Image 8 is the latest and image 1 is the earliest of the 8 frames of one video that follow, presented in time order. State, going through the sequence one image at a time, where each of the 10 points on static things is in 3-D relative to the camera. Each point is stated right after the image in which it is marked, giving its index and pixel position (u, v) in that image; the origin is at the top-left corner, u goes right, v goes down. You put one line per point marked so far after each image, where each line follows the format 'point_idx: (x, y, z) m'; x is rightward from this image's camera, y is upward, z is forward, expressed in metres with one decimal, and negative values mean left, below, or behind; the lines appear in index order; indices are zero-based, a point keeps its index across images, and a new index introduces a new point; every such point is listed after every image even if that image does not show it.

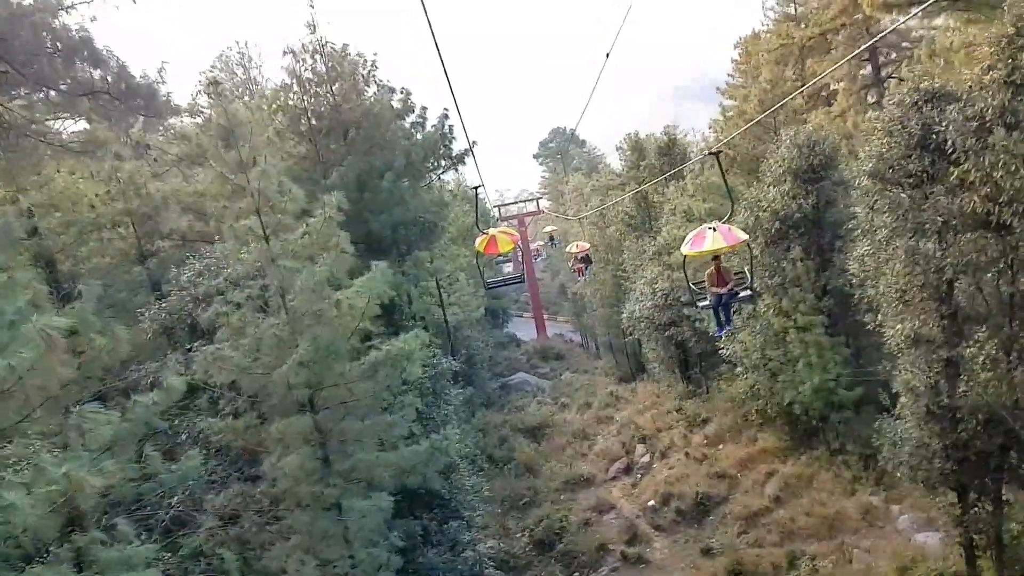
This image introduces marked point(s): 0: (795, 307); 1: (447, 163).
0: (+4.2, -0.3, +11.8) m
1: (-0.9, +1.8, +11.2) m
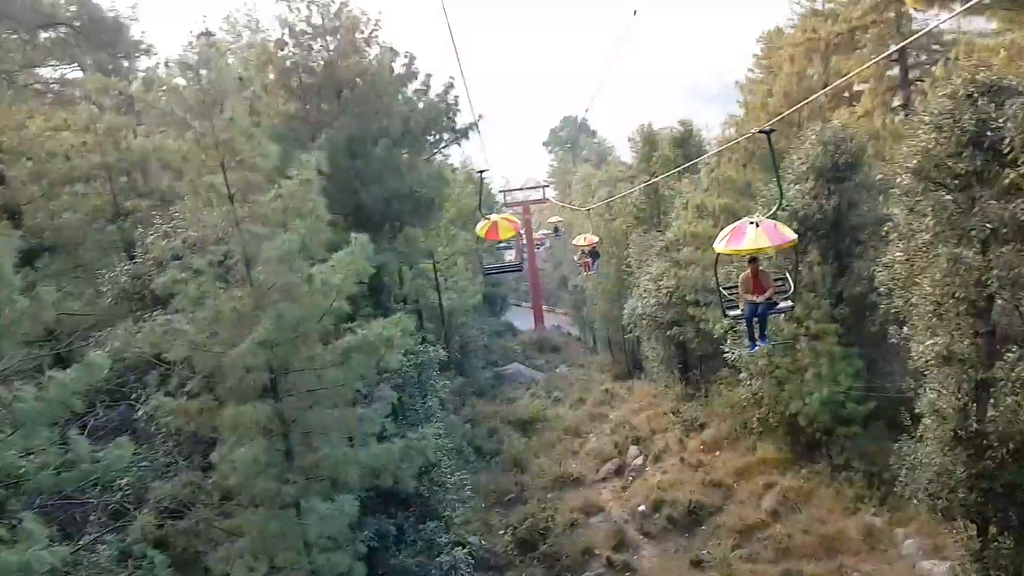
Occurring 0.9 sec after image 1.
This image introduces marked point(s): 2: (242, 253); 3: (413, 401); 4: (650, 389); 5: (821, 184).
0: (+4.1, -0.3, +11.2) m
1: (-0.8, +2.0, +10.5) m
2: (-1.7, +0.2, +5.0) m
3: (-1.1, -1.2, +8.1) m
4: (+3.3, -2.5, +19.4) m
5: (+4.2, +1.4, +10.9) m
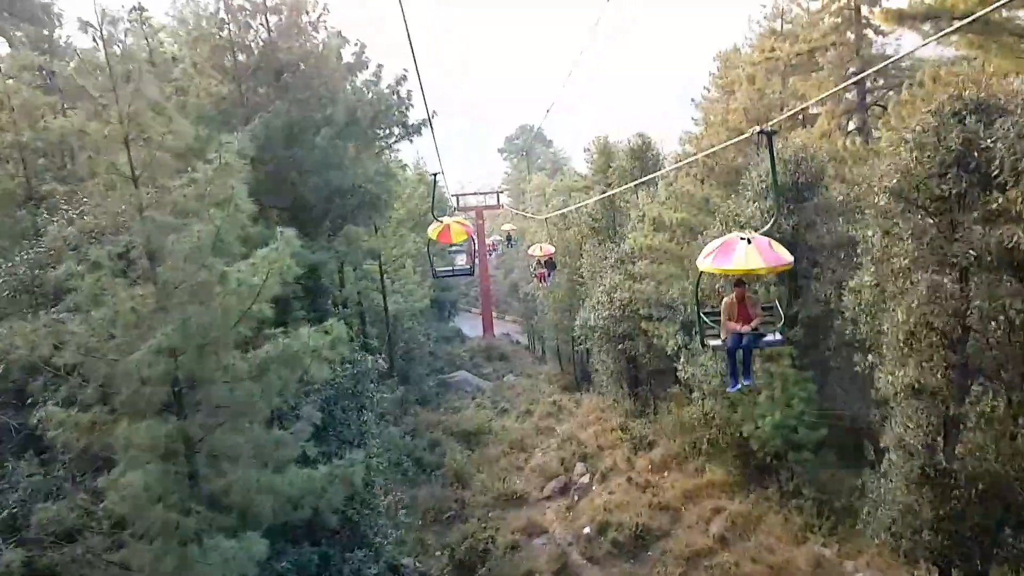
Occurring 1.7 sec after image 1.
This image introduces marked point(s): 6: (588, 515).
0: (+3.4, -0.6, +10.8) m
1: (-1.4, +1.9, +9.9) m
2: (-2.0, +0.2, +4.3) m
3: (-1.6, -1.2, +7.5) m
4: (+2.0, -2.8, +19.0) m
5: (+3.6, +1.1, +10.6) m
6: (+1.2, -3.5, +12.2) m
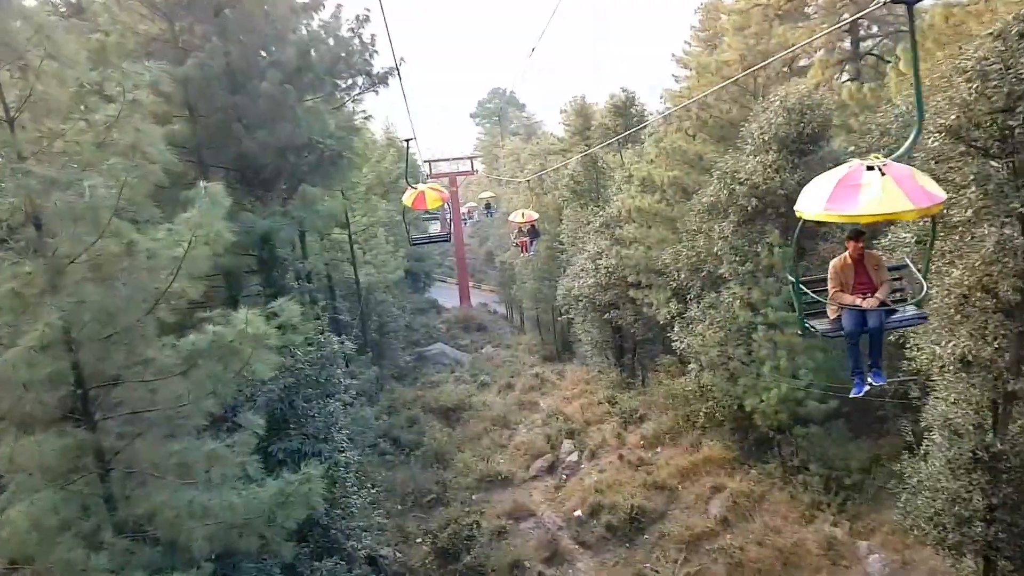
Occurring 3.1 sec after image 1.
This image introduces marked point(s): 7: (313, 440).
0: (+3.2, -0.1, +10.0) m
1: (-1.6, +2.3, +8.8) m
2: (-2.0, +0.3, +3.3) m
3: (-1.7, -1.0, +6.6) m
4: (+1.6, -2.0, +18.3) m
5: (+3.3, +1.6, +9.7) m
6: (+1.0, -3.0, +11.4) m
7: (-1.6, -1.3, +6.5) m
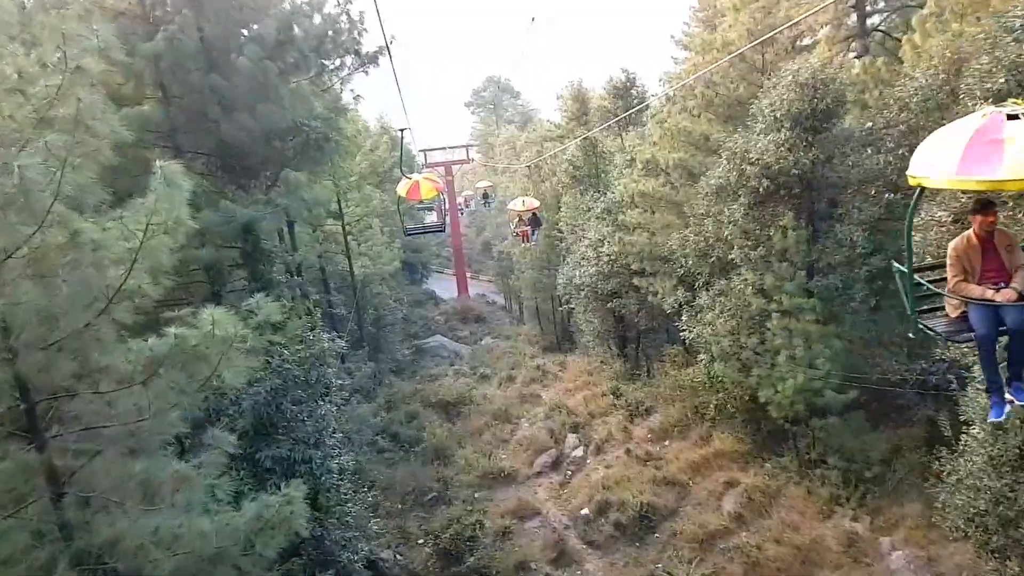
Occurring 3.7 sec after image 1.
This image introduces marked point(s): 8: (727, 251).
0: (+3.2, 0.0, +9.6) m
1: (-1.7, +2.3, +8.3) m
2: (-2.0, +0.3, +2.9) m
3: (-1.7, -0.9, +6.1) m
4: (+1.6, -1.7, +17.8) m
5: (+3.3, +1.8, +9.3) m
6: (+1.0, -2.8, +11.0) m
7: (-1.6, -1.2, +6.1) m
8: (+2.8, +0.5, +10.4) m
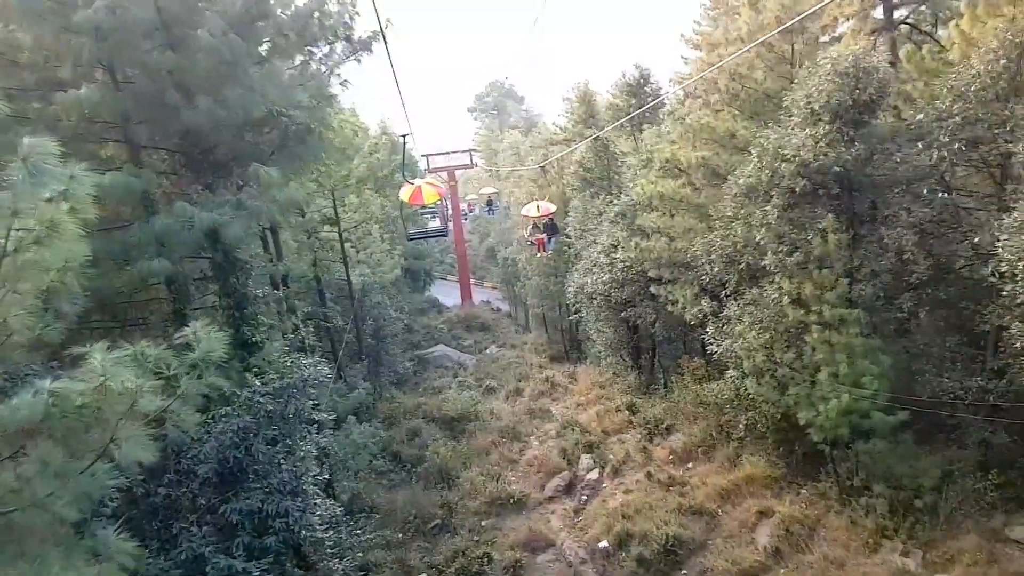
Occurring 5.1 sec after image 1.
0: (+3.3, -0.1, +8.6) m
1: (-1.6, +2.2, +7.4) m
2: (-1.9, +0.2, +1.9) m
3: (-1.6, -1.0, +5.2) m
4: (+1.8, -1.9, +16.9) m
5: (+3.4, +1.7, +8.3) m
6: (+1.1, -3.0, +10.0) m
7: (-1.5, -1.3, +5.1) m
8: (+2.9, +0.4, +9.5) m
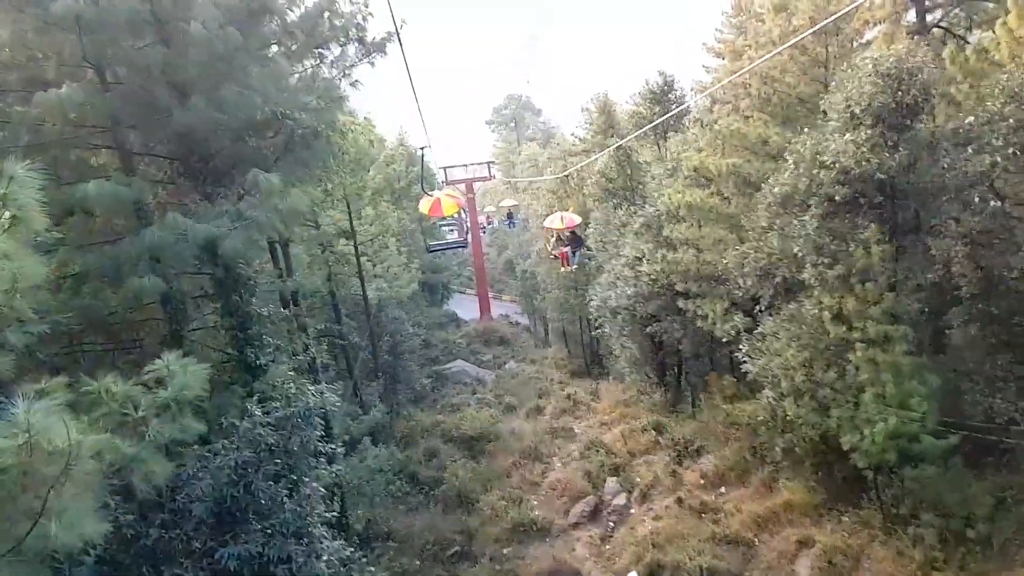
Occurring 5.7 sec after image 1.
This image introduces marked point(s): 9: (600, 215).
0: (+3.5, -0.2, +8.1) m
1: (-1.4, +2.1, +7.0) m
2: (-1.8, +0.2, +1.5) m
3: (-1.4, -1.1, +4.7) m
4: (+2.2, -2.2, +16.3) m
5: (+3.7, +1.5, +7.8) m
6: (+1.4, -3.1, +9.5) m
7: (-1.3, -1.4, +4.7) m
8: (+3.2, +0.2, +9.0) m
9: (+1.8, +1.5, +16.5) m
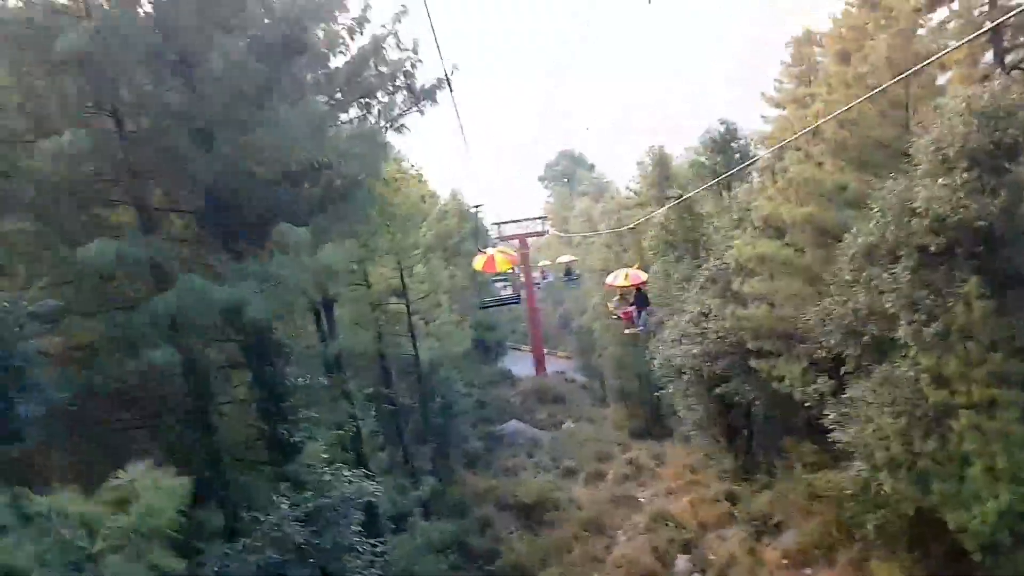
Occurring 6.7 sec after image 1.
0: (+4.1, -0.8, +7.2) m
1: (-0.9, +1.5, +6.6) m
2: (-1.7, 0.0, +1.0) m
3: (-1.1, -1.5, +4.1) m
4: (+3.3, -3.3, +15.3) m
5: (+4.2, +1.0, +7.0) m
6: (+2.1, -3.8, +8.5) m
7: (-1.0, -1.8, +4.0) m
8: (+3.8, -0.4, +8.1) m
9: (+3.0, +0.4, +15.8) m
